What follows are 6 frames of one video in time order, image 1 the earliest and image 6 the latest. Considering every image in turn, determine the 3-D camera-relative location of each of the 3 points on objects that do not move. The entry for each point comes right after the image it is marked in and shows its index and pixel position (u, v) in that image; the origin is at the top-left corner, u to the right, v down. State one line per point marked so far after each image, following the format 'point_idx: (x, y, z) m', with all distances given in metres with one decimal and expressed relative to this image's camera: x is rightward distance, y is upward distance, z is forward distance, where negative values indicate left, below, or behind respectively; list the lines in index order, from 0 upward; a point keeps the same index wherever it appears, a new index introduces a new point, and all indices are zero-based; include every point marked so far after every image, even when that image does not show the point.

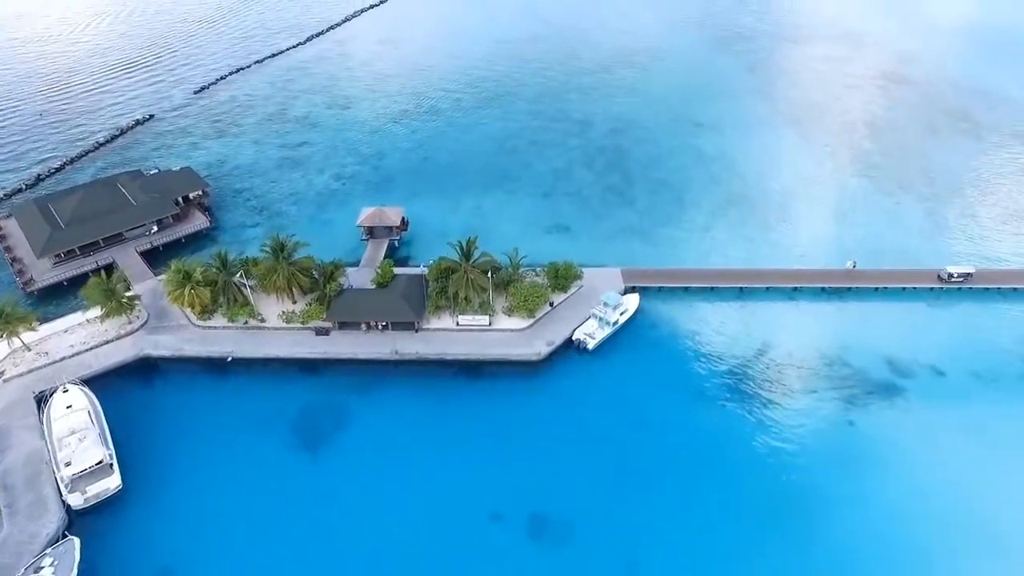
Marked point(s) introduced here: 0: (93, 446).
0: (-12.4, -4.7, +18.8) m
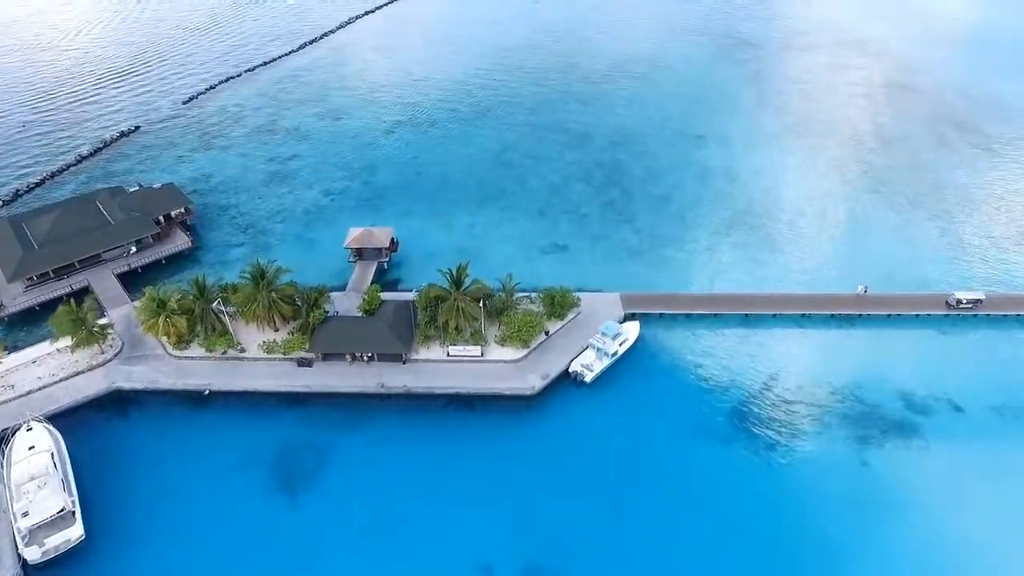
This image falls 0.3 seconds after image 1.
0: (-12.7, -5.7, +17.5) m
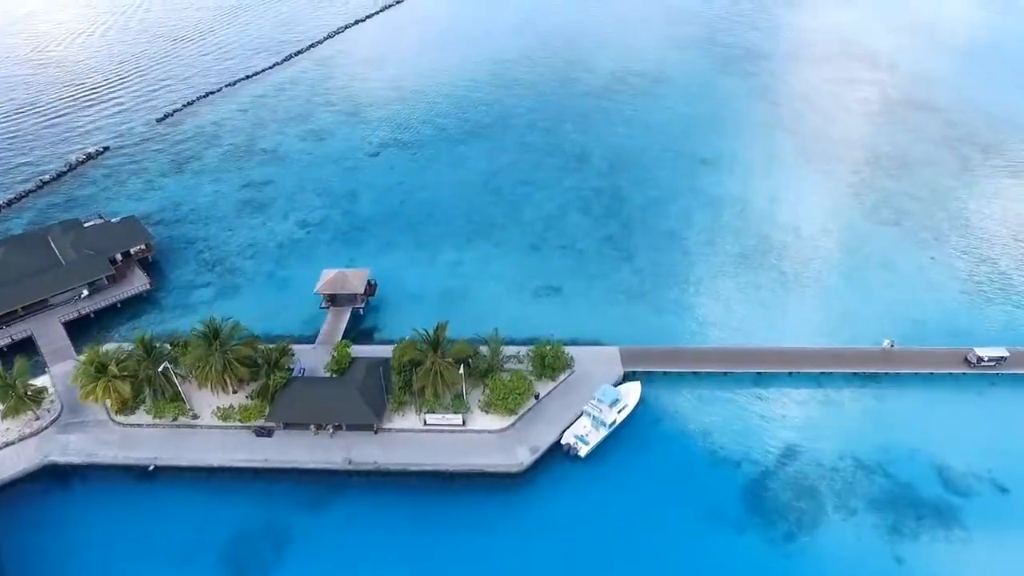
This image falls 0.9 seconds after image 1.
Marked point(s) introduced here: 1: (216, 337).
0: (-13.2, -7.5, +15.1) m
1: (-9.3, -1.5, +19.8) m
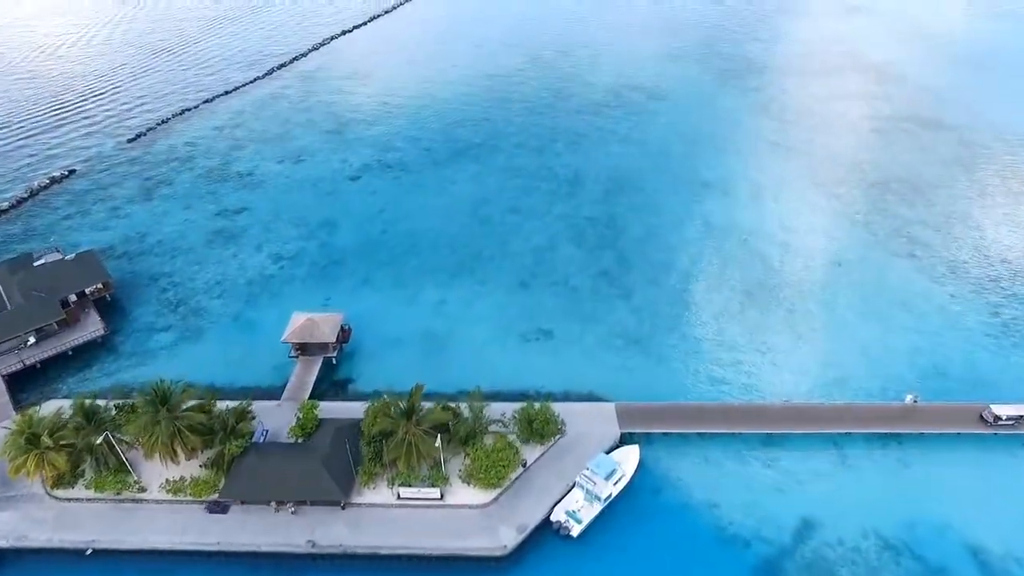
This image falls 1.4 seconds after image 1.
0: (-13.6, -9.1, +12.9) m
1: (-9.7, -3.2, +17.7) m
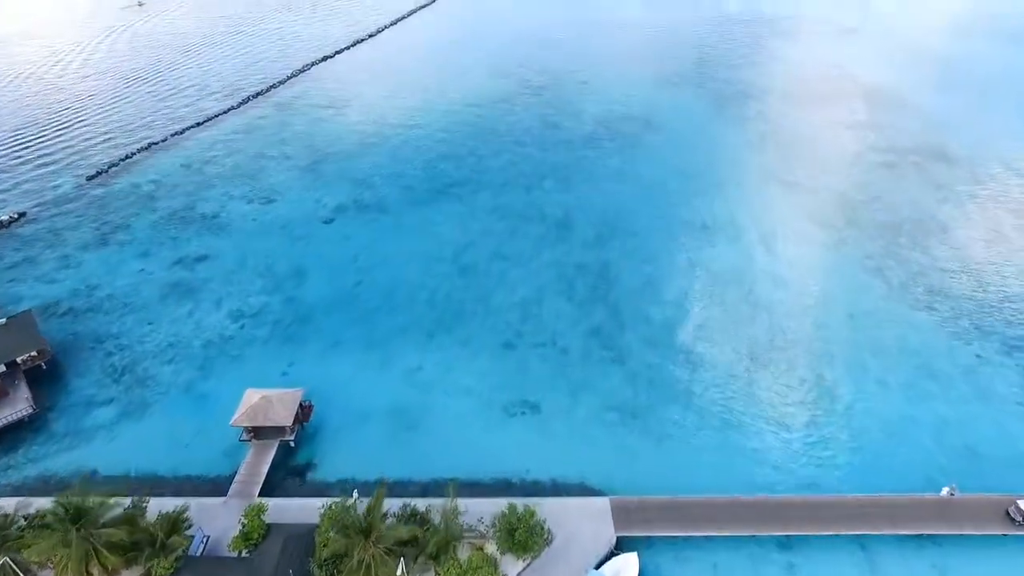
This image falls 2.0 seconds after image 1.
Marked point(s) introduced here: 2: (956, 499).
0: (-14.1, -11.3, +10.1) m
1: (-10.3, -5.4, +15.0) m
2: (+12.5, -5.9, +17.7) m
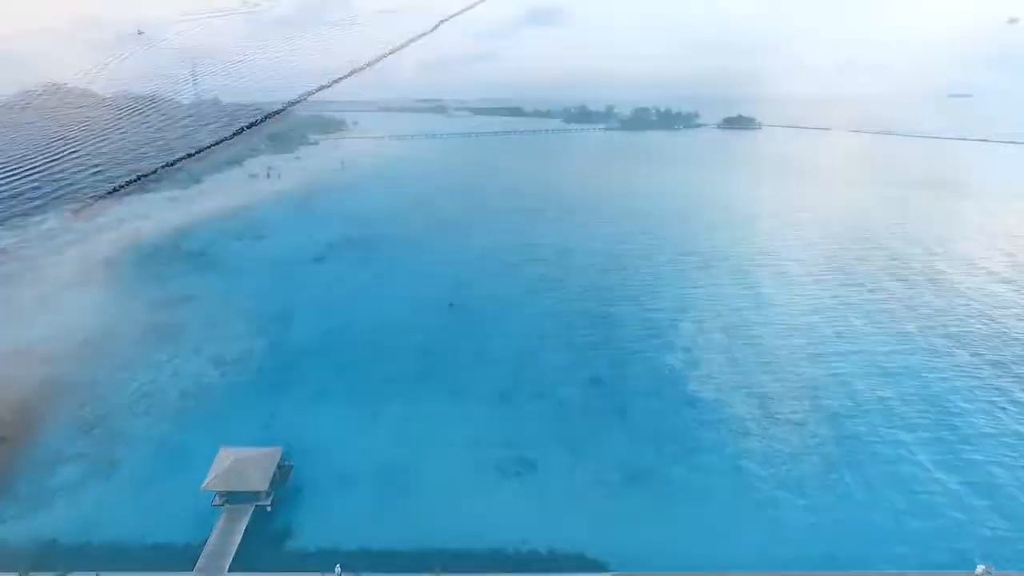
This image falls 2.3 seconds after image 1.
0: (-14.2, -12.7, +8.6) m
1: (-10.4, -6.9, +13.6) m
2: (+12.4, -7.4, +16.2) m
